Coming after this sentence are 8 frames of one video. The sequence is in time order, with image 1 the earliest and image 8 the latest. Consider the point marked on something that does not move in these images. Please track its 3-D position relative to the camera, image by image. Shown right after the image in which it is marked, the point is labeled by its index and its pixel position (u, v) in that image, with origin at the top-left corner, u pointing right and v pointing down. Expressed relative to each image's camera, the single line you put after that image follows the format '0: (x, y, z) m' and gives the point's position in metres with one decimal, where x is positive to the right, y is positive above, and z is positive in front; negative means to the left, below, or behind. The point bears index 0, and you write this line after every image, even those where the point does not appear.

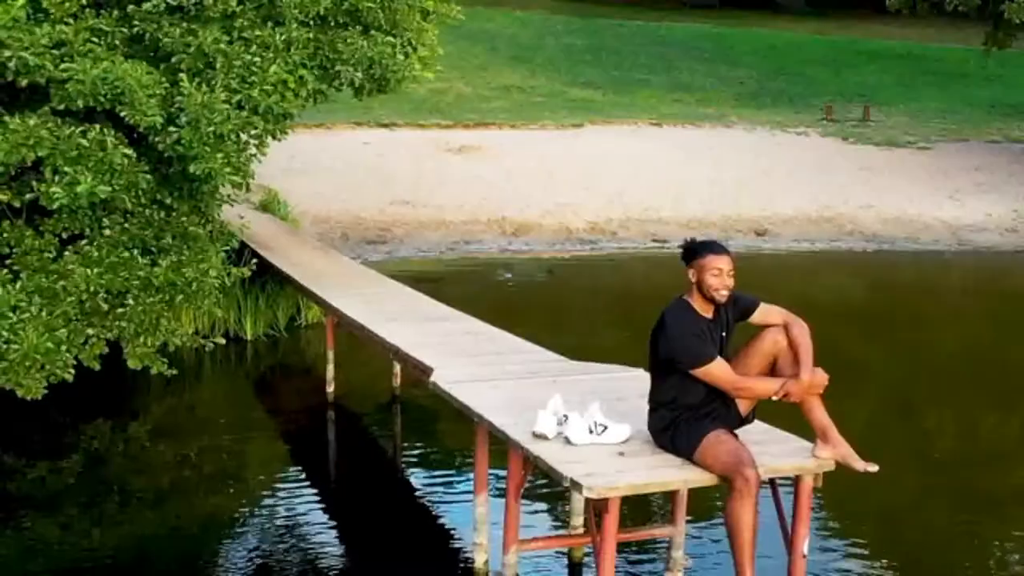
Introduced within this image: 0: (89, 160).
0: (-2.4, +0.7, +6.9) m
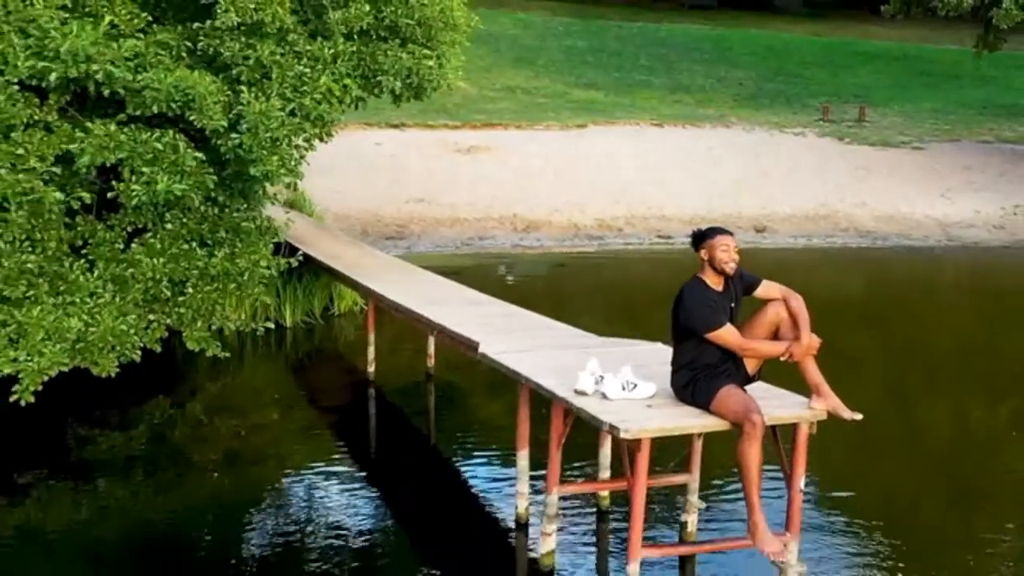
0: (-2.2, +0.8, +7.7) m
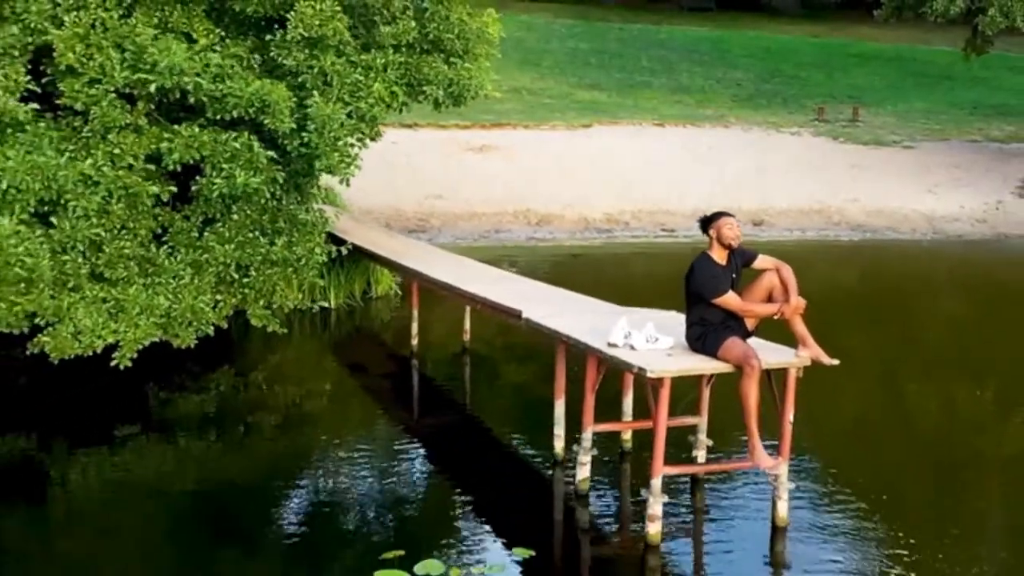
0: (-2.0, +0.9, +8.9) m
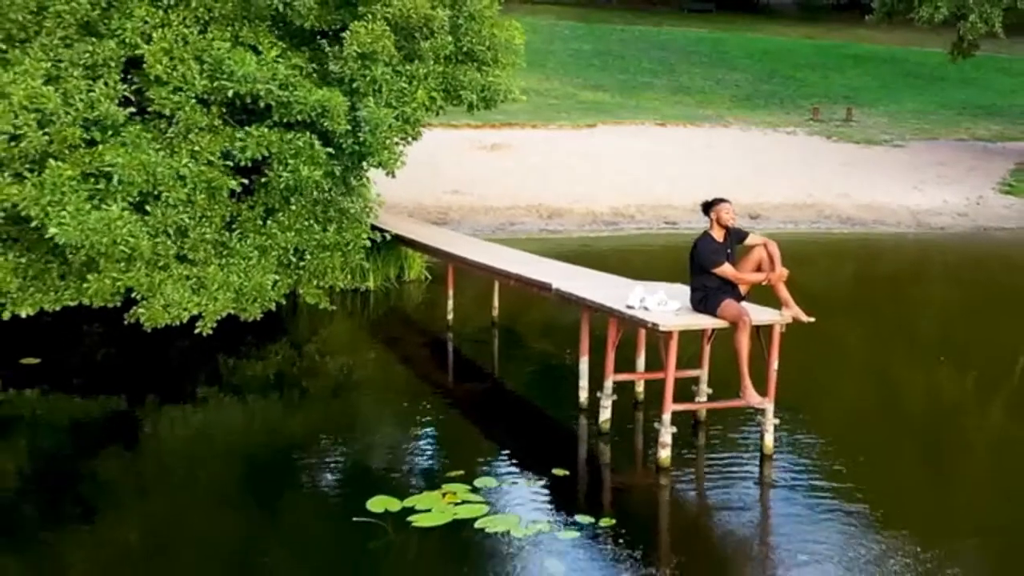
0: (-1.8, +1.1, +10.2) m
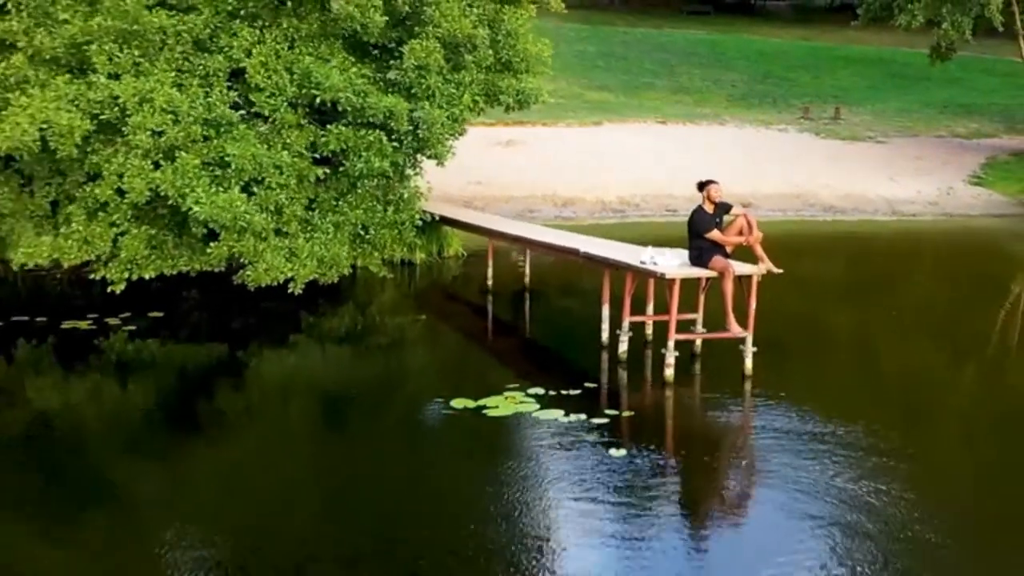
0: (-1.4, +1.4, +12.6) m
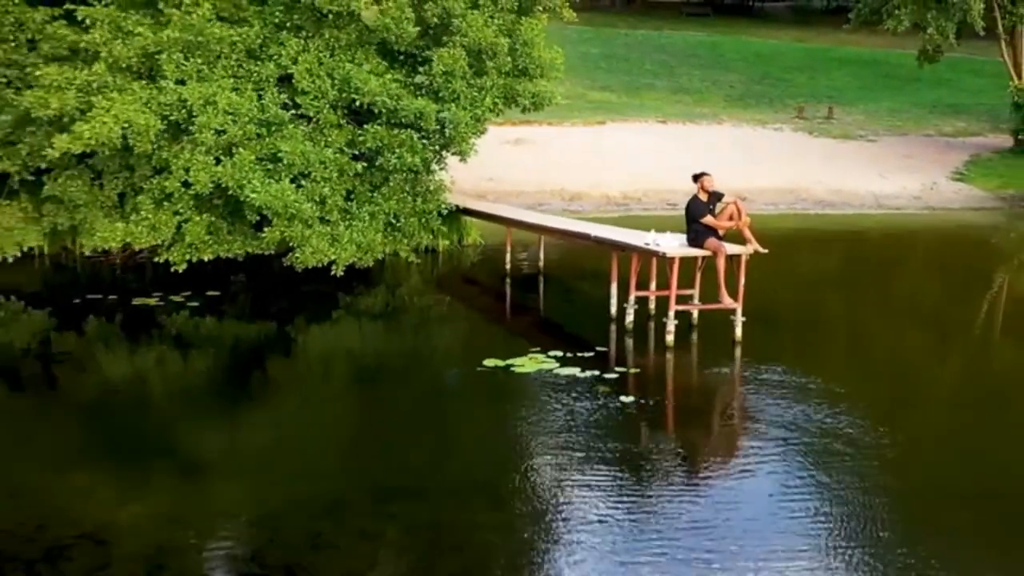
0: (-1.2, +1.6, +14.1) m
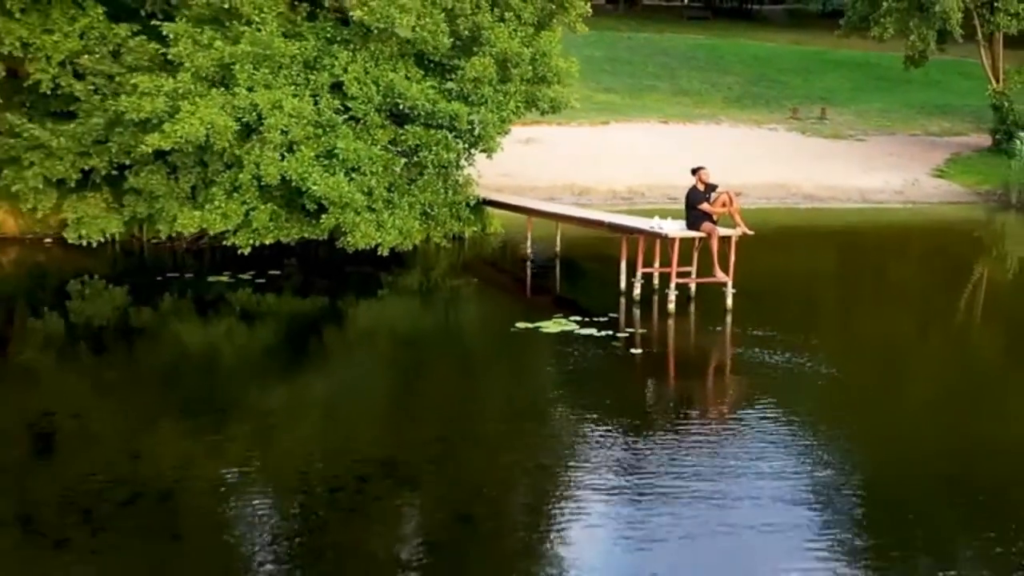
0: (-1.0, +1.9, +16.1) m
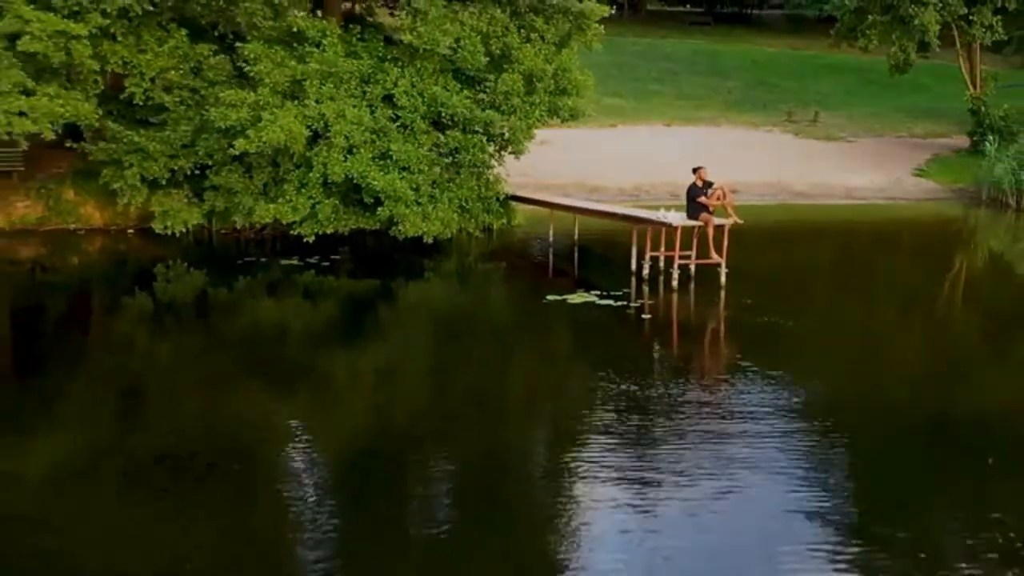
0: (-0.6, +2.2, +18.8) m
